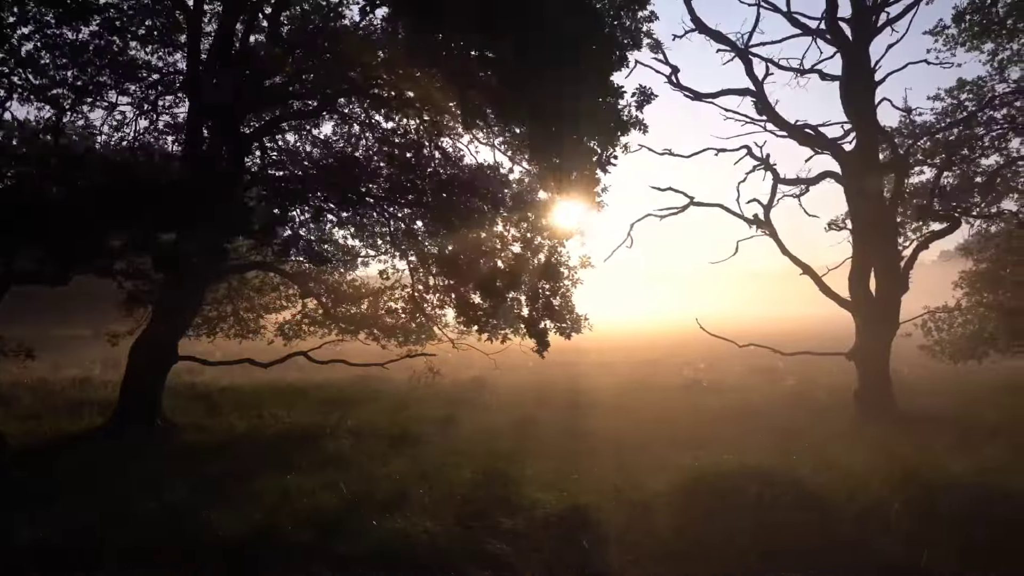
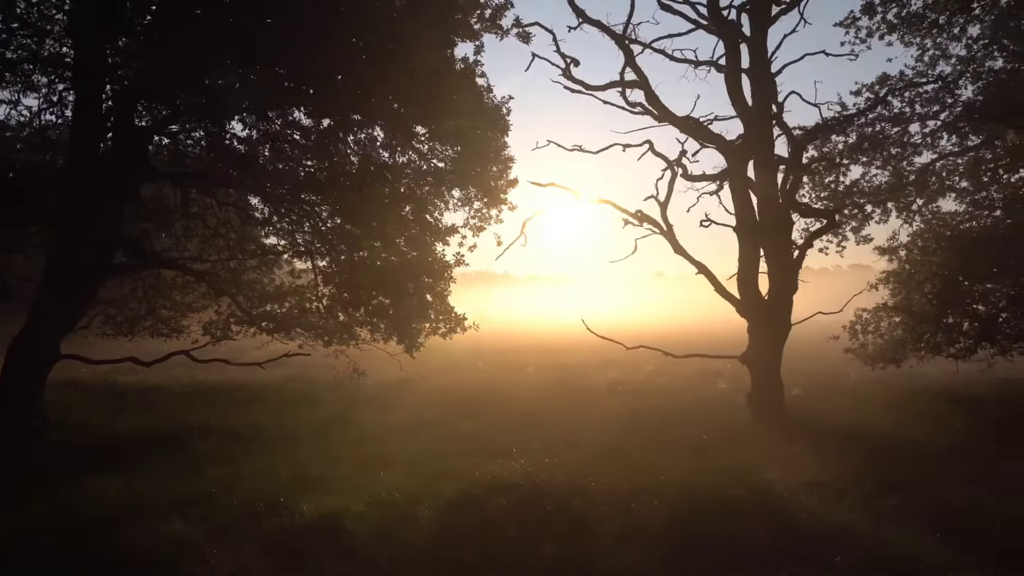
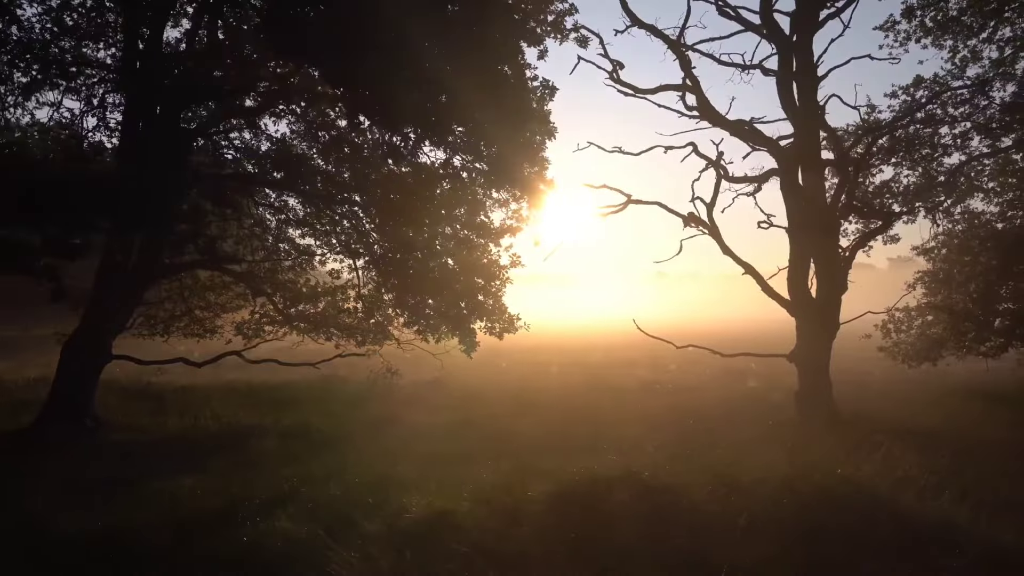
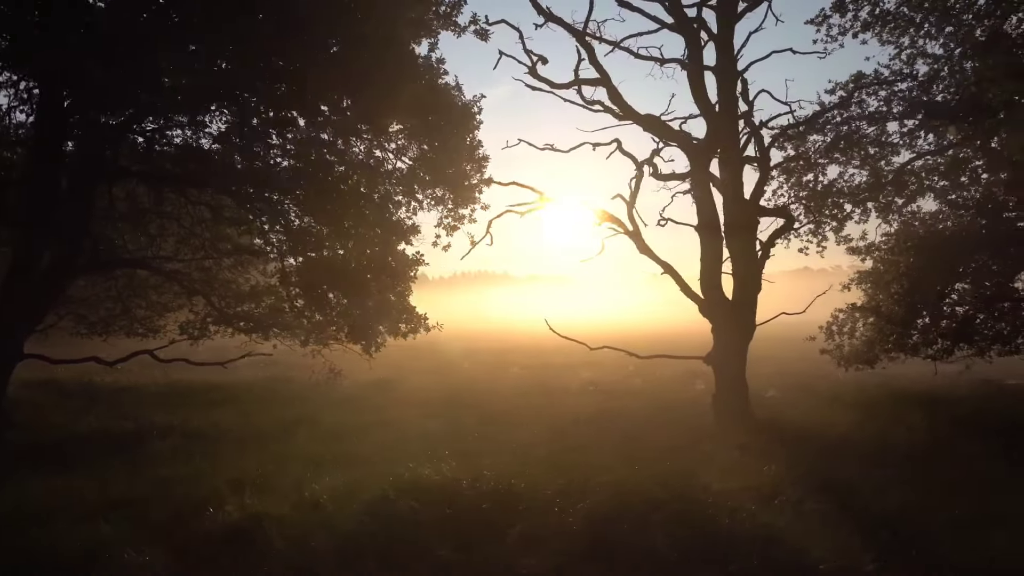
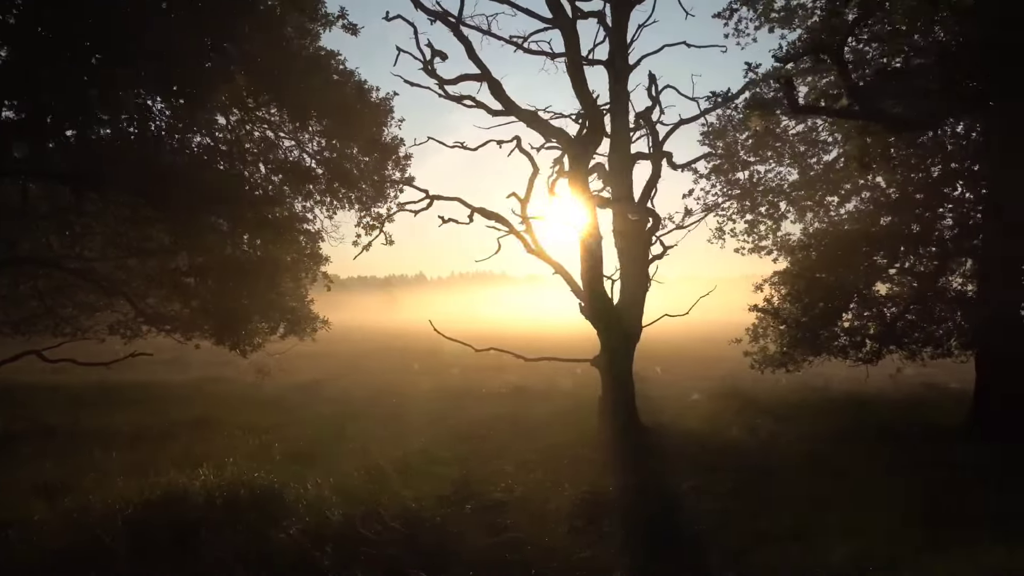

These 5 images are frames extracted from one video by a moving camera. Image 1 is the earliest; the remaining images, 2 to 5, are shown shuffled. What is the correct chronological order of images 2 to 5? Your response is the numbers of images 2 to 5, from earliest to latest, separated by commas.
3, 2, 4, 5
